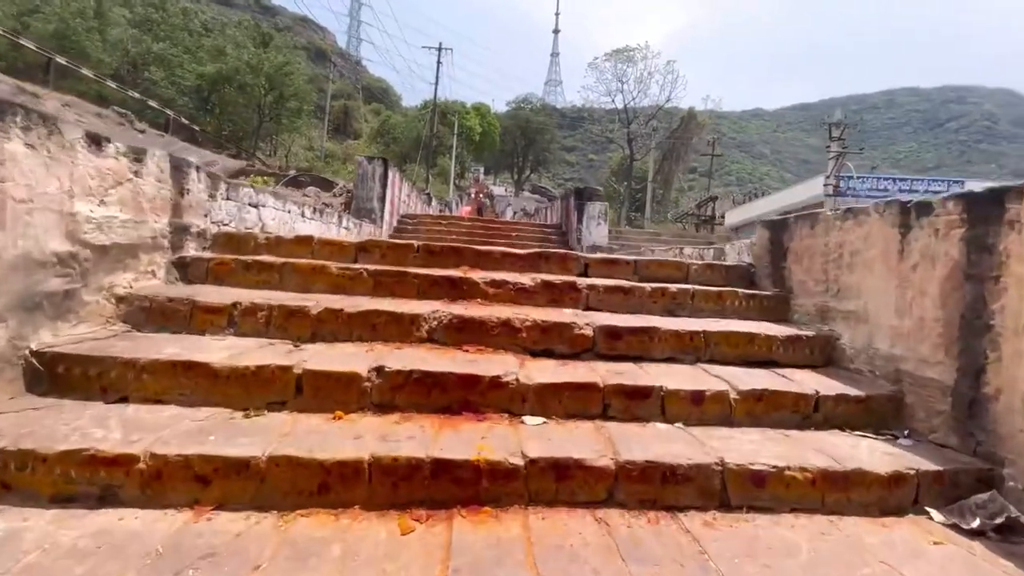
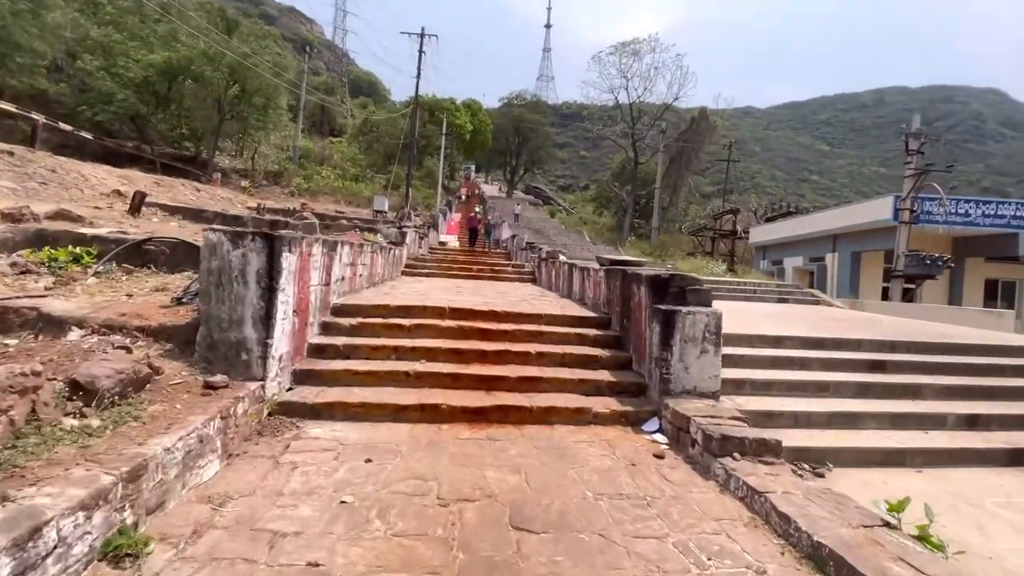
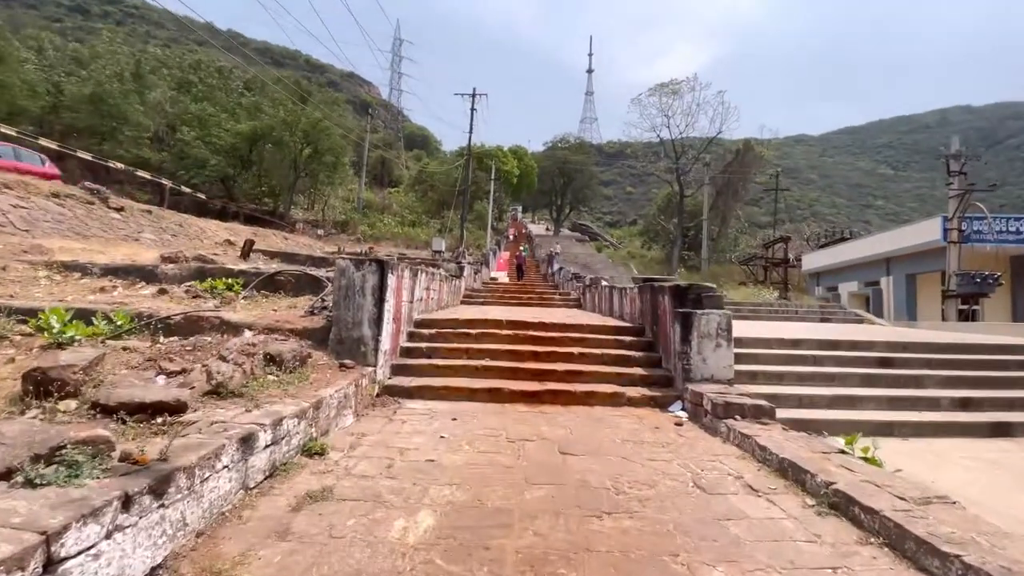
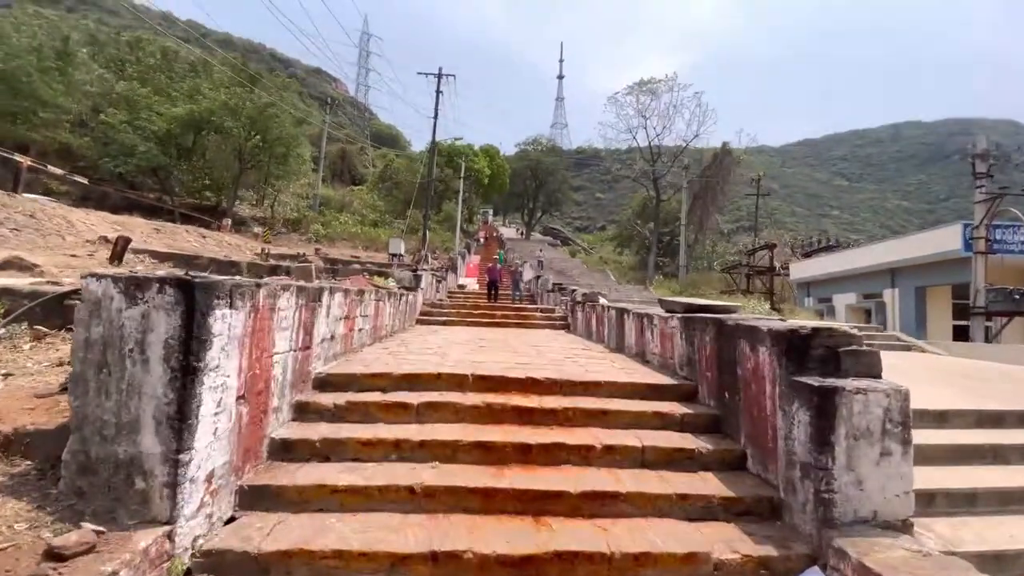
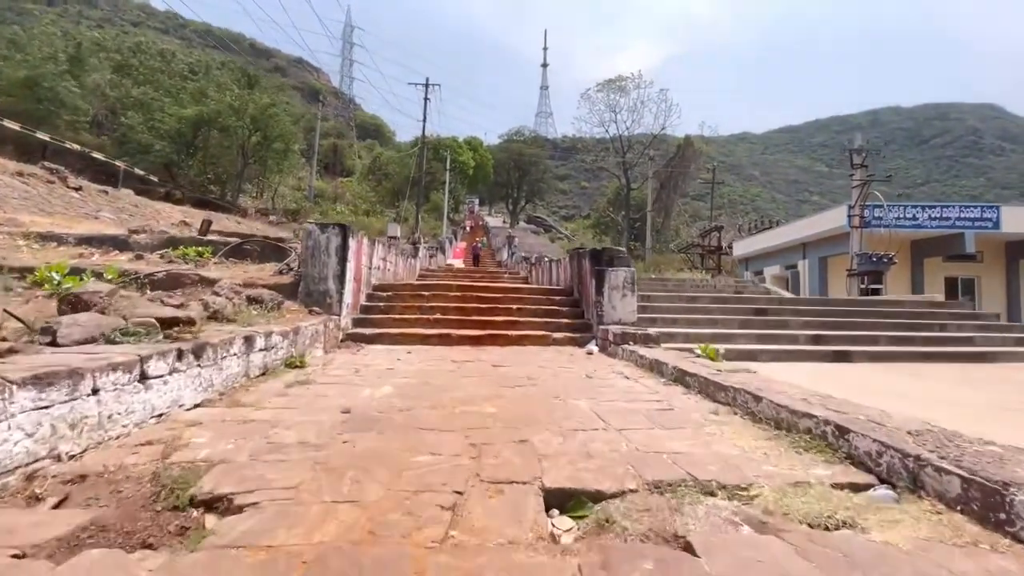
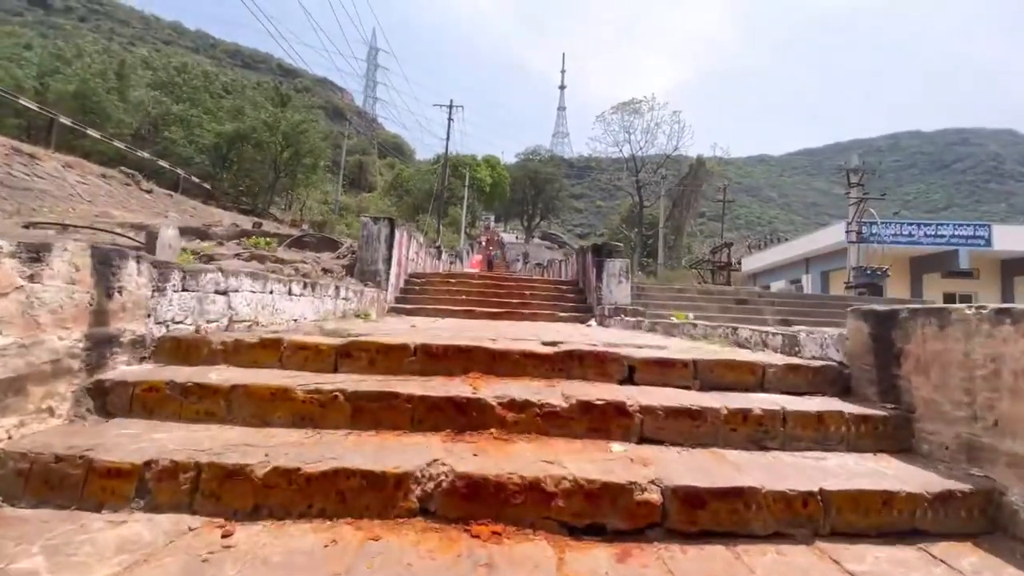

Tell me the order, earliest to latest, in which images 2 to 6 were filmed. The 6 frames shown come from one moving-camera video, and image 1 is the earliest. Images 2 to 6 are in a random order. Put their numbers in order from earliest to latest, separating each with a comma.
6, 5, 3, 2, 4
